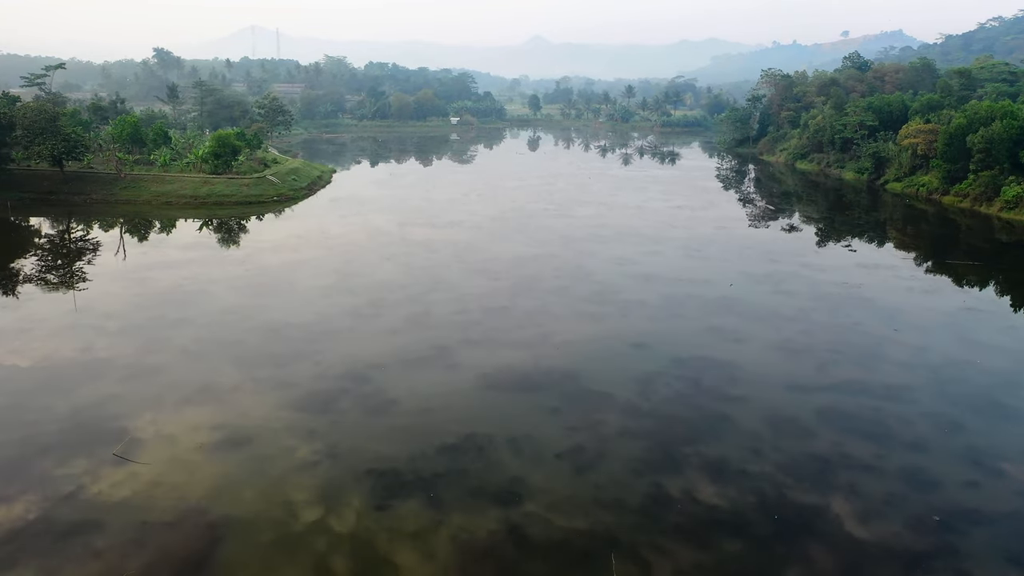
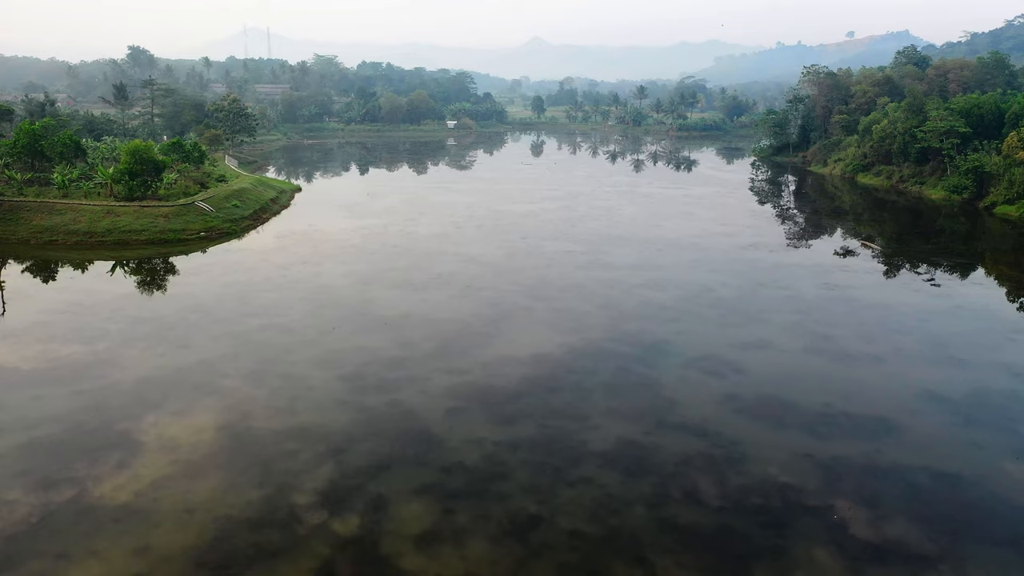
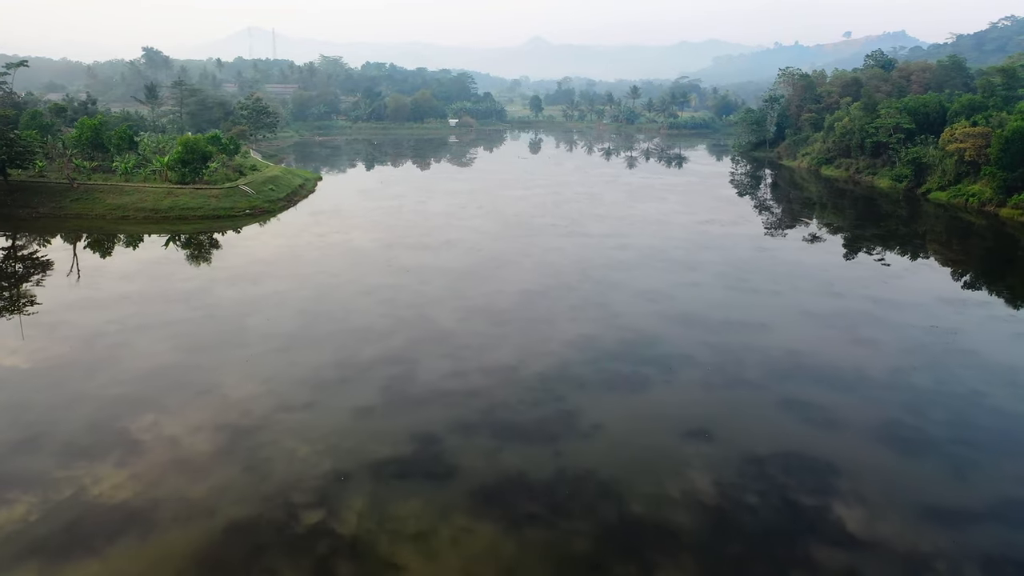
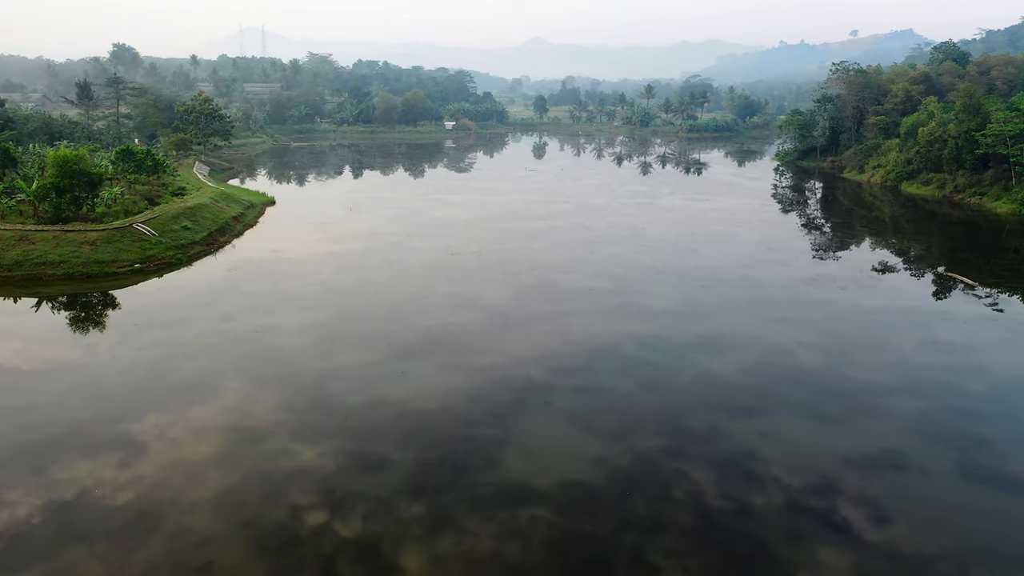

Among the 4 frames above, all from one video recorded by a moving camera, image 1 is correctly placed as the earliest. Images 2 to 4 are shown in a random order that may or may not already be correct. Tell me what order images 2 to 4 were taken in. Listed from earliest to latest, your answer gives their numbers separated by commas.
3, 2, 4
